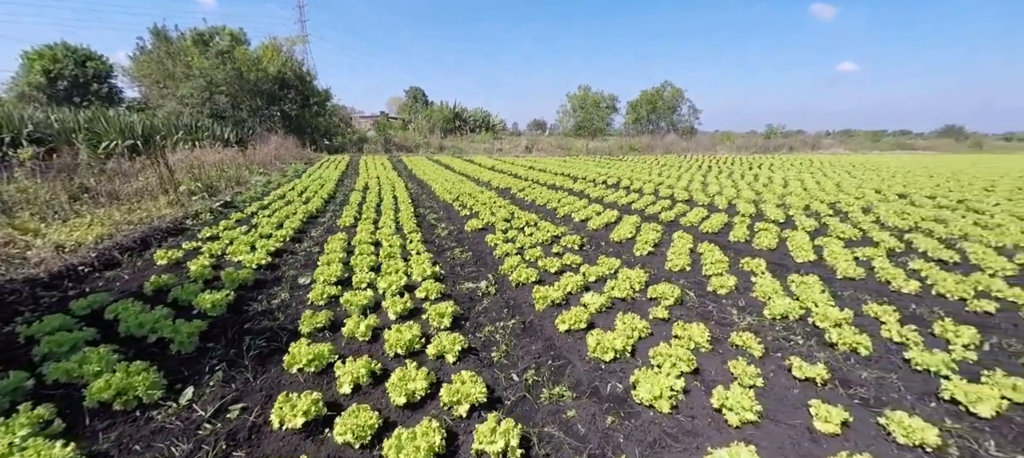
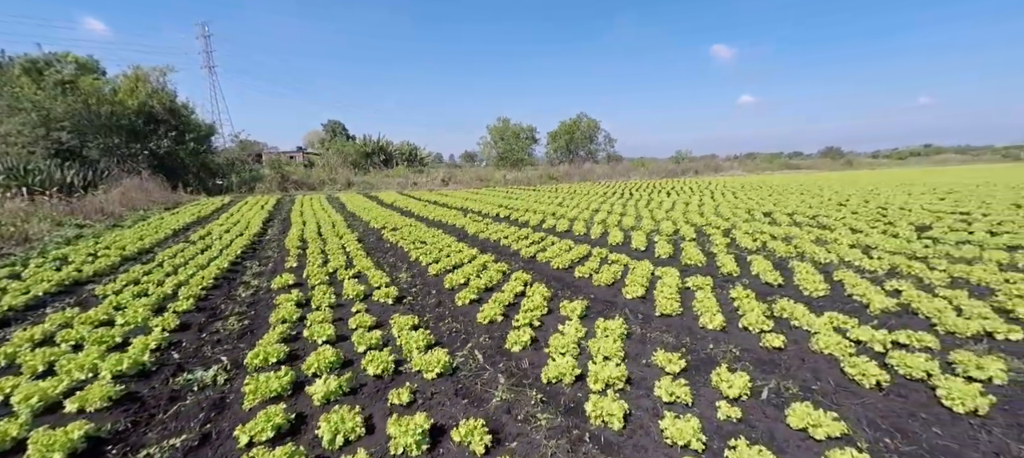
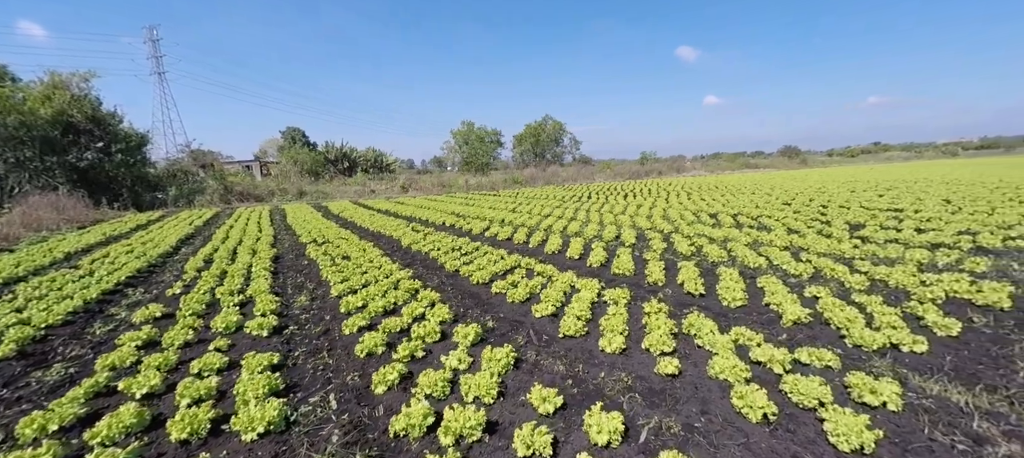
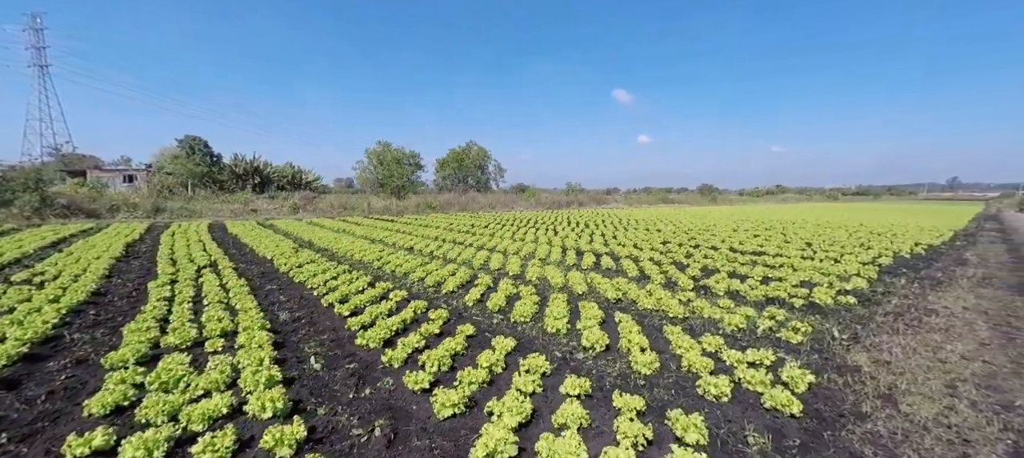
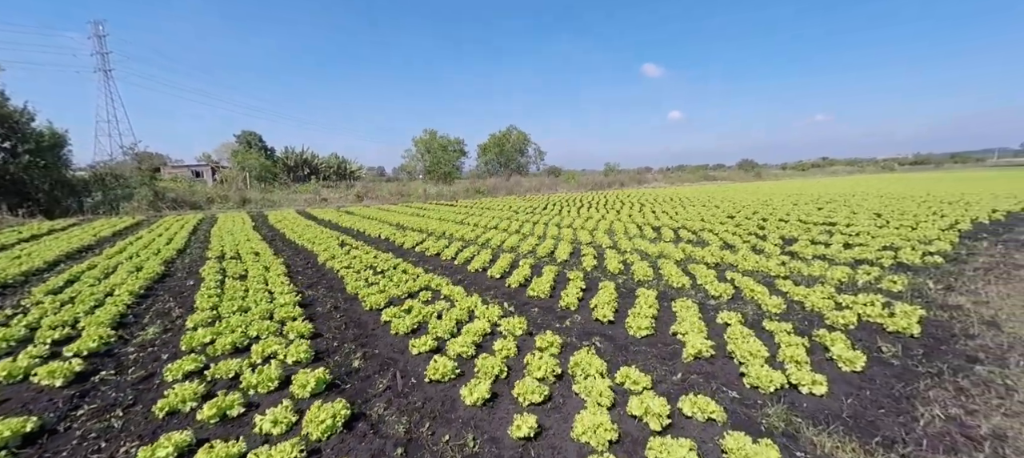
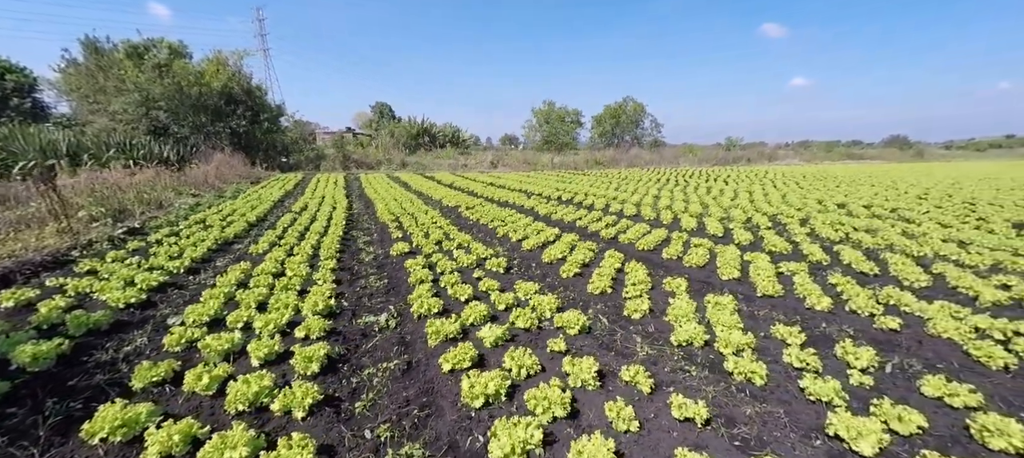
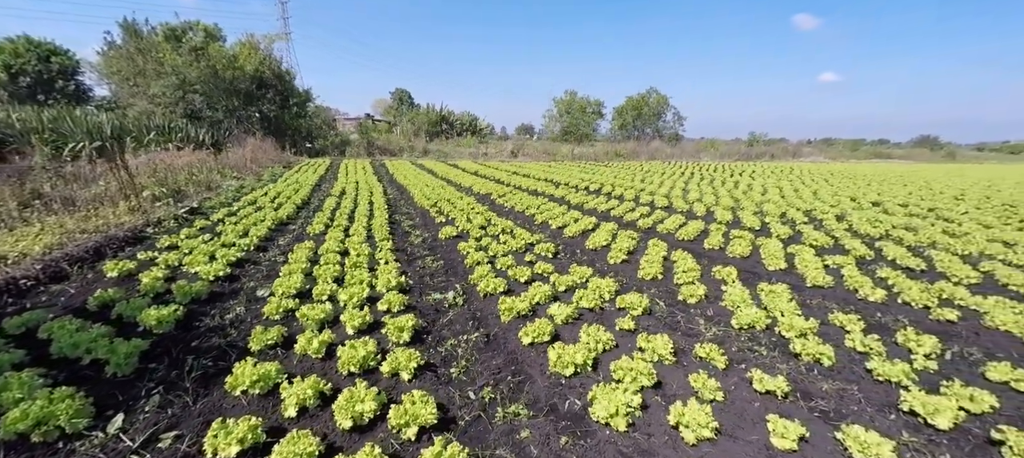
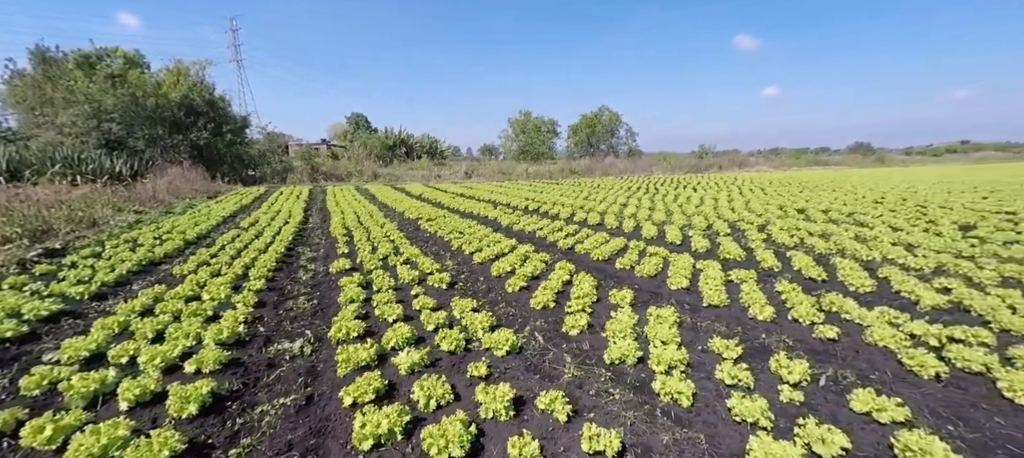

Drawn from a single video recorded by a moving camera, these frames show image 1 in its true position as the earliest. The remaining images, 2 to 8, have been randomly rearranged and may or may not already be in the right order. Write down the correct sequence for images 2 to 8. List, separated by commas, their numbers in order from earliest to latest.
7, 6, 8, 2, 3, 5, 4
